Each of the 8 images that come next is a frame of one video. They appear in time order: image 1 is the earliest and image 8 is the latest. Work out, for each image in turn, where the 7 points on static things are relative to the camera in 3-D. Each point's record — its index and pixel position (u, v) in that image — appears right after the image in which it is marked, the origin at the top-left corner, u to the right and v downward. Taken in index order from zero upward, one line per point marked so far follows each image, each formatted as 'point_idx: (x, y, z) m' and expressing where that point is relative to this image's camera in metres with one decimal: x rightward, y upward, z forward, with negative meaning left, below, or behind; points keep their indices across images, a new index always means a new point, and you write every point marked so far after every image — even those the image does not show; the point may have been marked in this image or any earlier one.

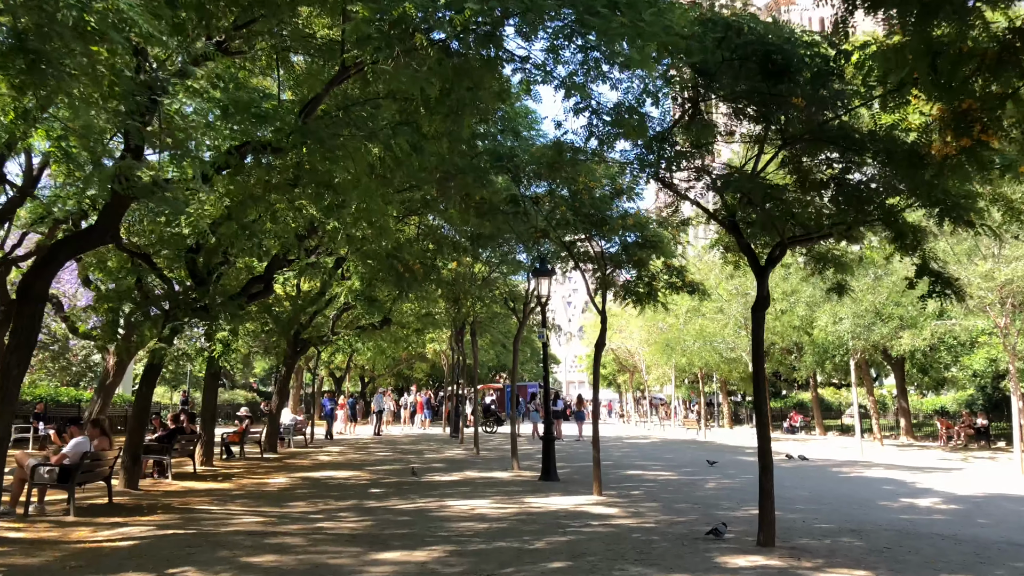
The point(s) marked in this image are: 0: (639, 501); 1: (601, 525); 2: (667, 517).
0: (+1.9, -3.2, +11.5) m
1: (+1.1, -2.9, +9.3) m
2: (+2.0, -3.0, +10.0) m
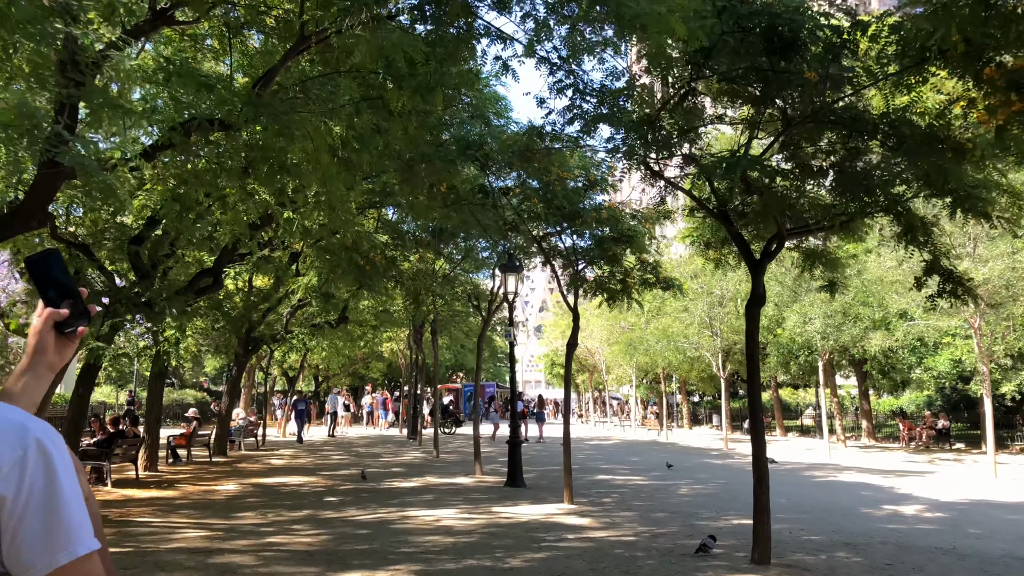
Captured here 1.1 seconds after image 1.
0: (+1.5, -3.2, +10.9) m
1: (+0.7, -2.8, +8.7) m
2: (+1.6, -3.0, +9.4) m
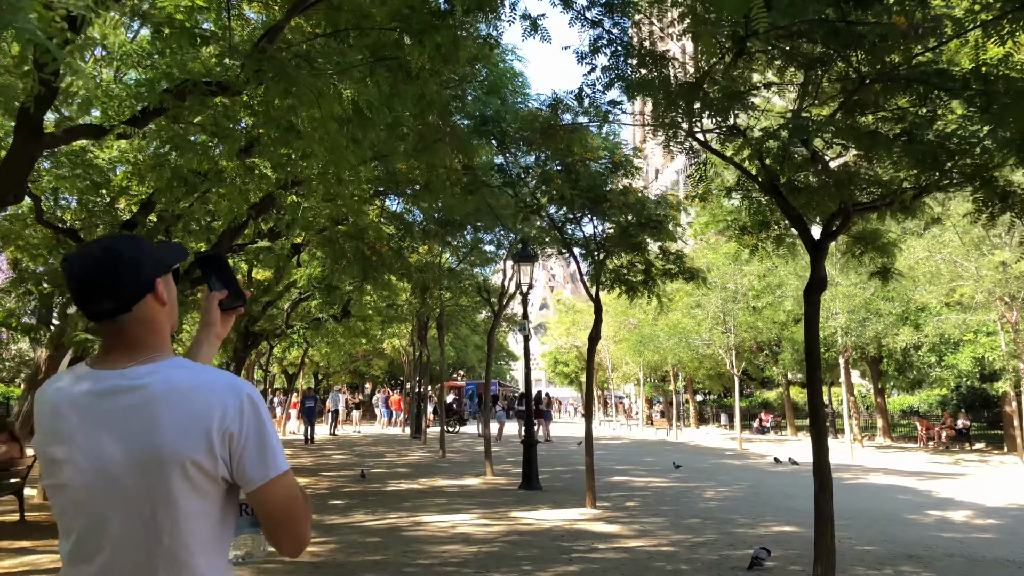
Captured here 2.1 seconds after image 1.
0: (+1.7, -3.0, +10.1) m
1: (+1.0, -2.7, +7.9) m
2: (+1.9, -2.8, +8.6) m
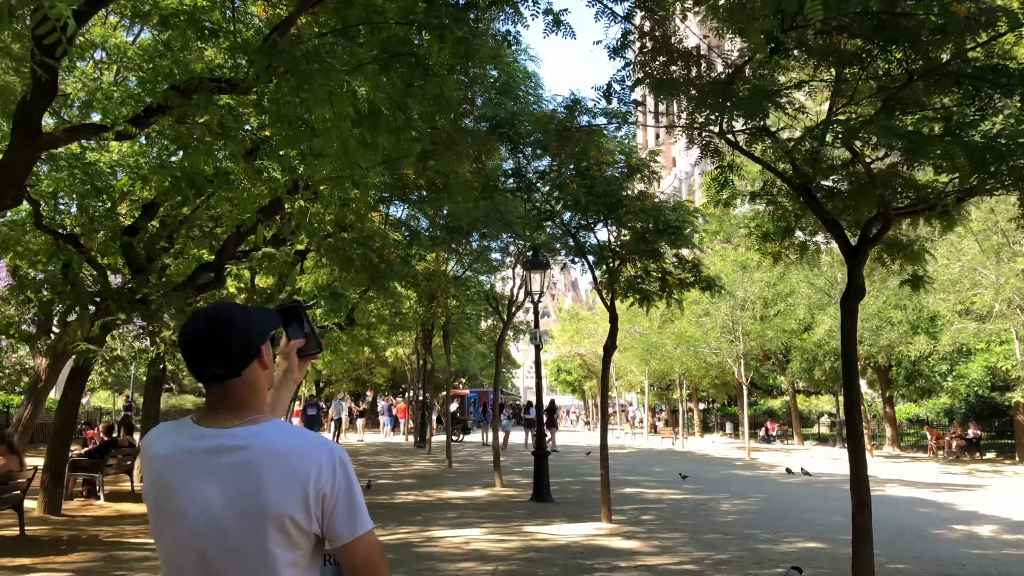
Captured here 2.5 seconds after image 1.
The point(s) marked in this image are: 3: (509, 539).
0: (+1.9, -3.1, +9.8) m
1: (+1.2, -2.8, +7.6) m
2: (+2.1, -2.9, +8.3) m
3: (0.0, -3.0, +9.3) m
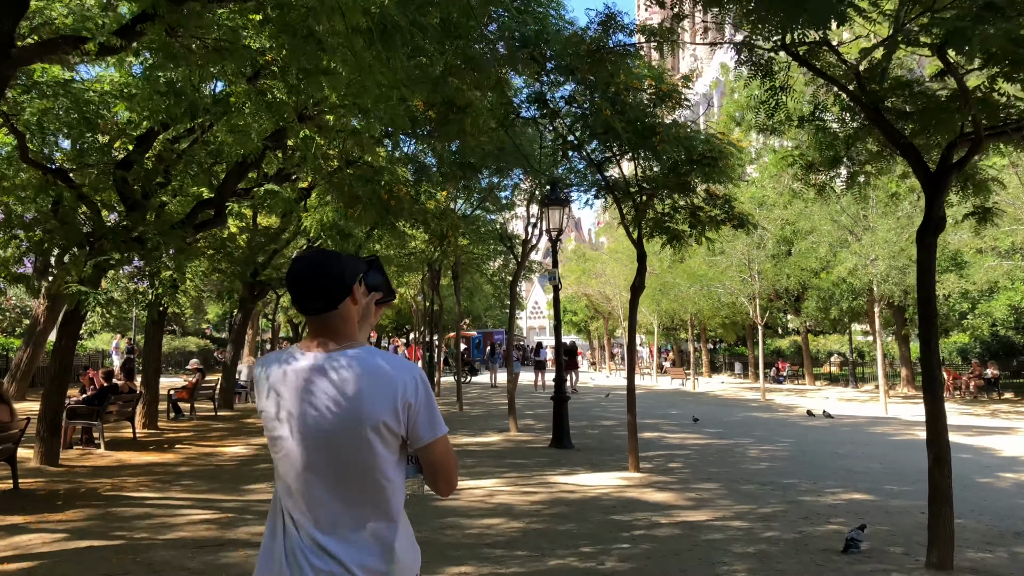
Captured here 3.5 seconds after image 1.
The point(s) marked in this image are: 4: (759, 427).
0: (+2.2, -2.3, +9.3) m
1: (+1.5, -2.2, +7.1) m
2: (+2.4, -2.2, +7.8) m
3: (+0.2, -2.3, +8.7) m
4: (+5.3, -2.9, +16.3) m
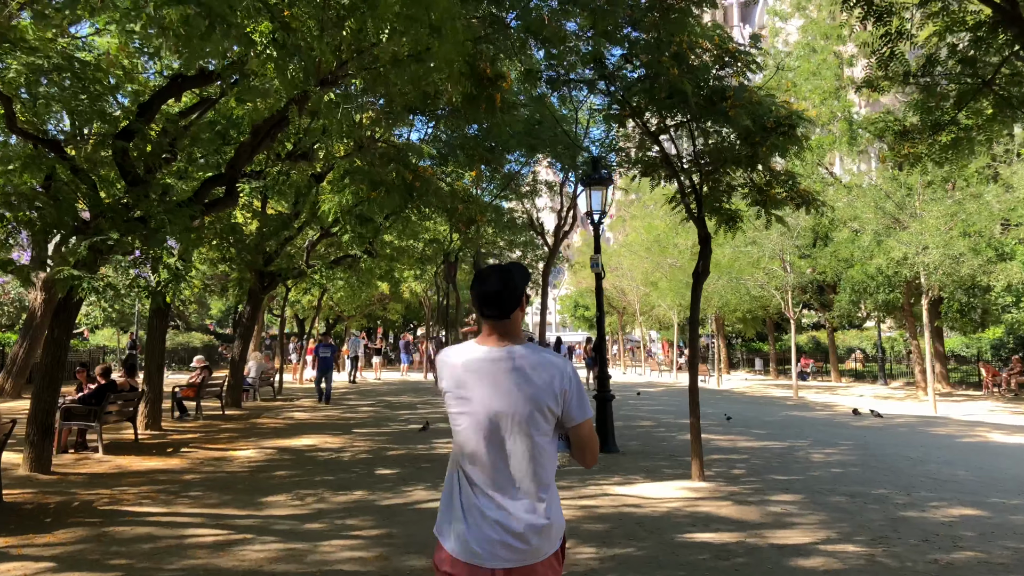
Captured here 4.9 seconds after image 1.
0: (+2.8, -2.2, +8.2) m
1: (+2.0, -2.0, +6.0) m
2: (+2.9, -2.1, +6.7) m
3: (+0.8, -2.1, +7.6) m
4: (+5.8, -2.8, +15.2) m
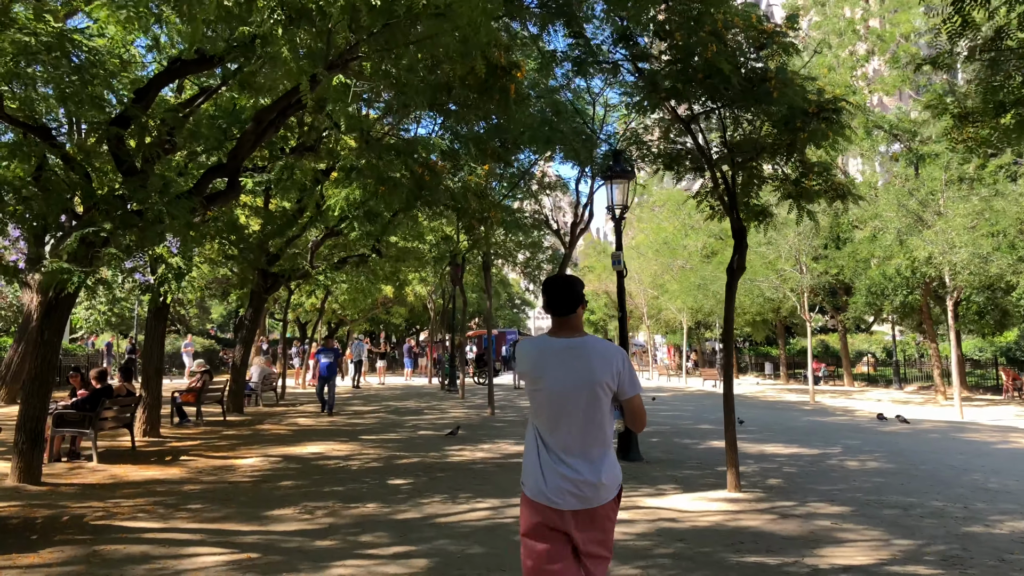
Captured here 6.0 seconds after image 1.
0: (+3.0, -2.1, +7.6) m
1: (+2.2, -2.0, +5.4) m
2: (+3.1, -2.0, +6.1) m
3: (+1.0, -2.1, +7.1) m
4: (+6.1, -2.8, +14.6) m
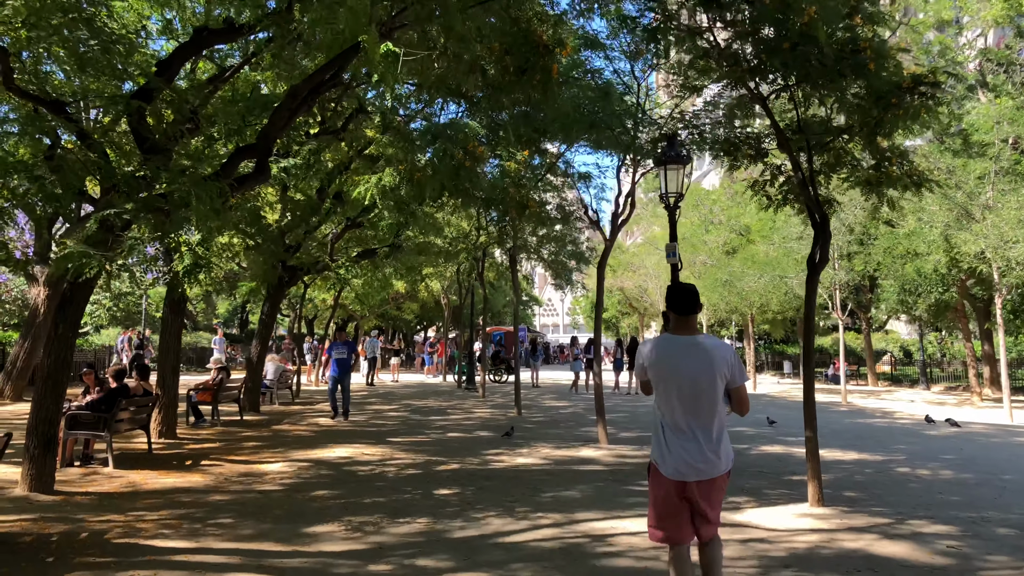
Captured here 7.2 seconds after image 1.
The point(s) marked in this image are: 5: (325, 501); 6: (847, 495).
0: (+3.6, -2.1, +6.9) m
1: (+2.8, -1.9, +4.6) m
2: (+3.7, -2.0, +5.3) m
3: (+1.6, -2.0, +6.3) m
4: (+6.7, -2.7, +13.8) m
5: (-1.8, -2.1, +7.5) m
6: (+3.6, -2.2, +8.1) m
